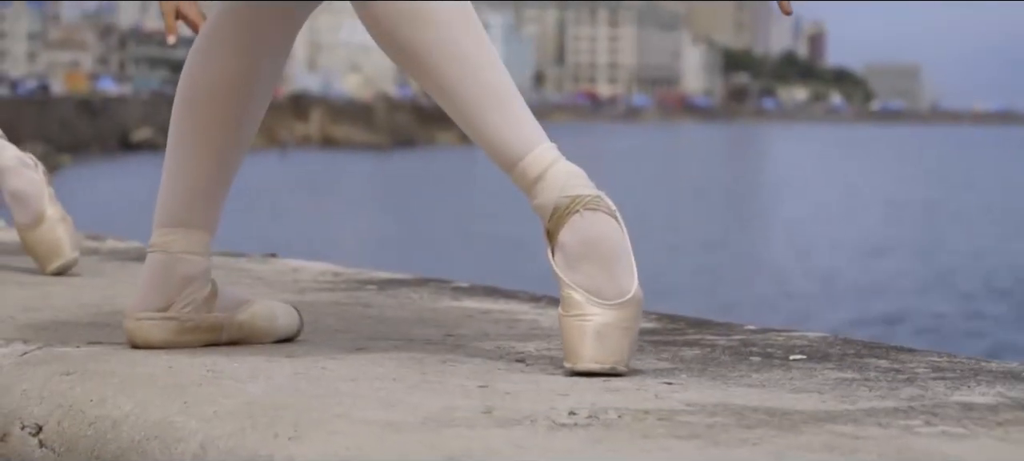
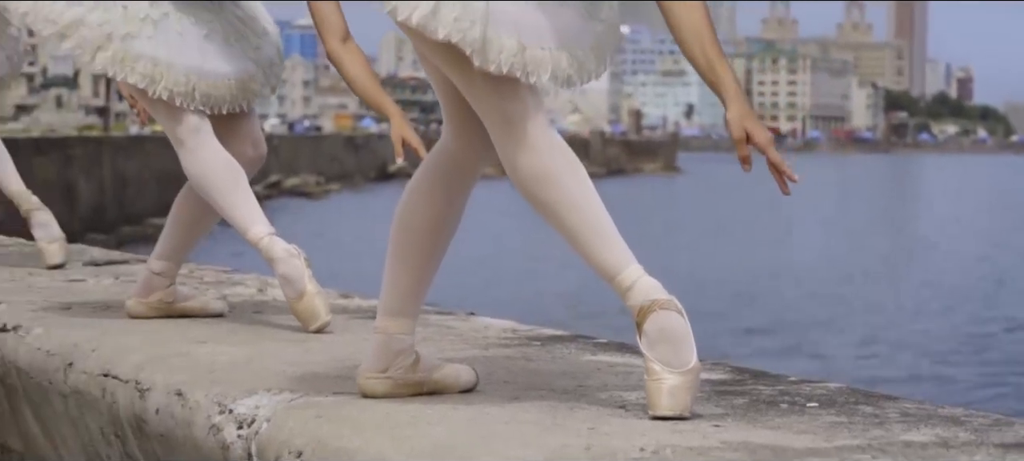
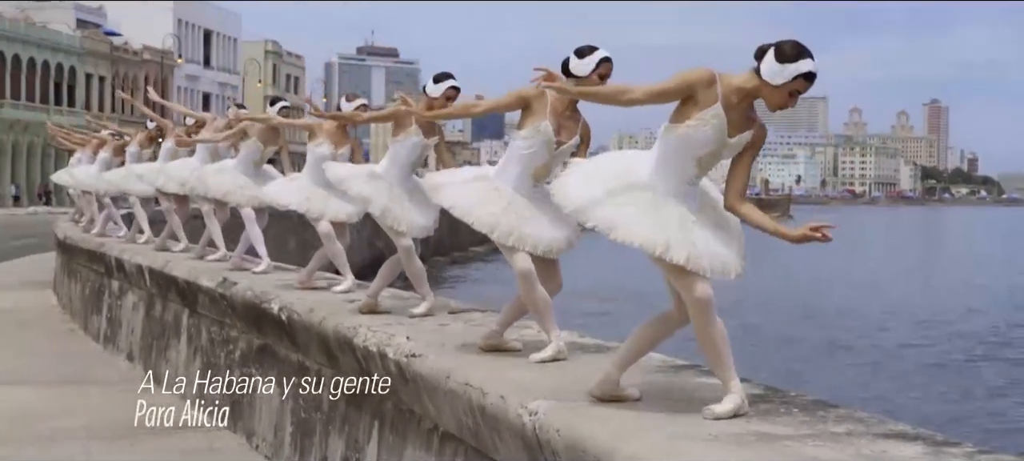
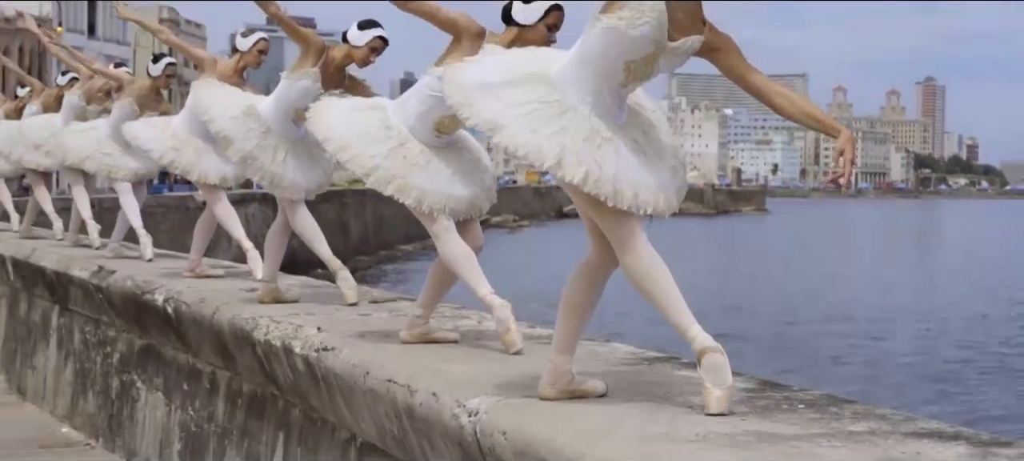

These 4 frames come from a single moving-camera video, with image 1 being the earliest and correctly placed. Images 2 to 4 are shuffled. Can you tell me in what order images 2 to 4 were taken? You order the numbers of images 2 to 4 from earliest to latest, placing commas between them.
2, 4, 3
